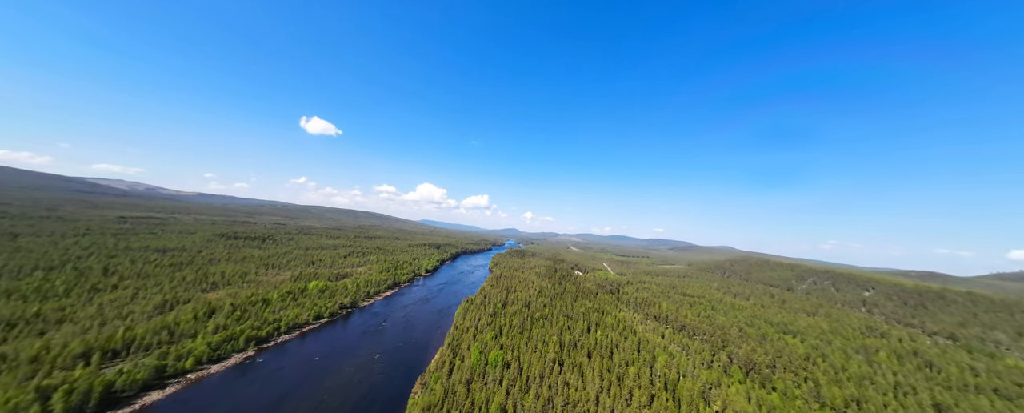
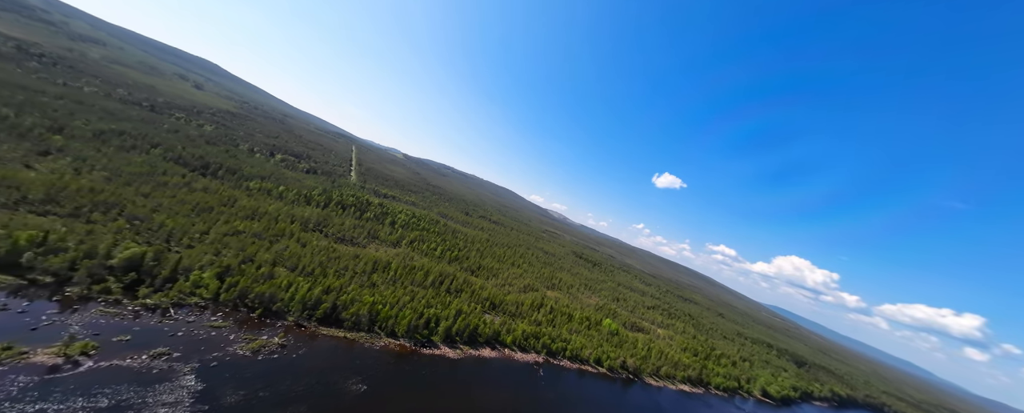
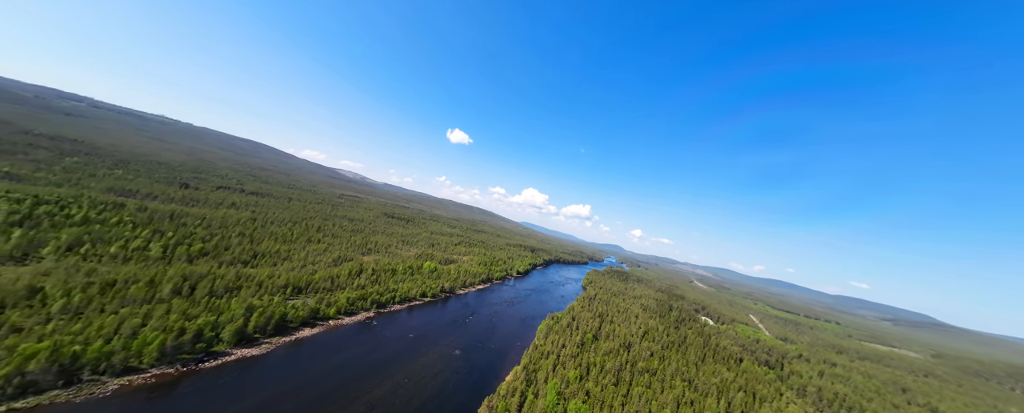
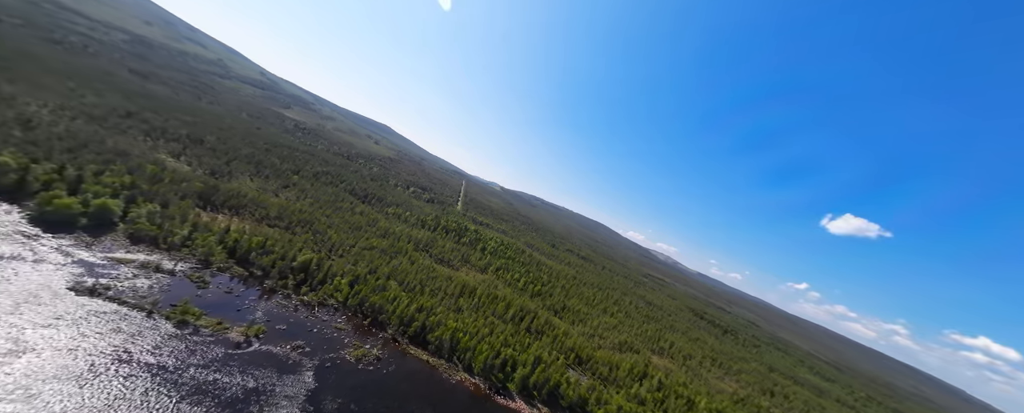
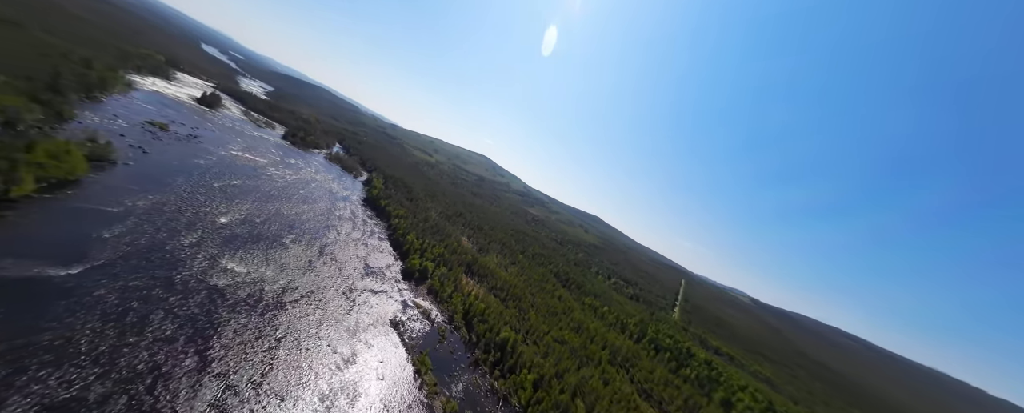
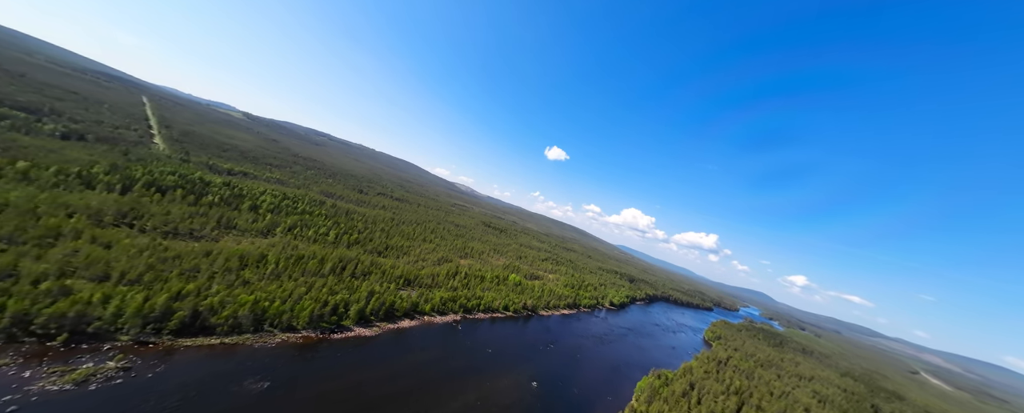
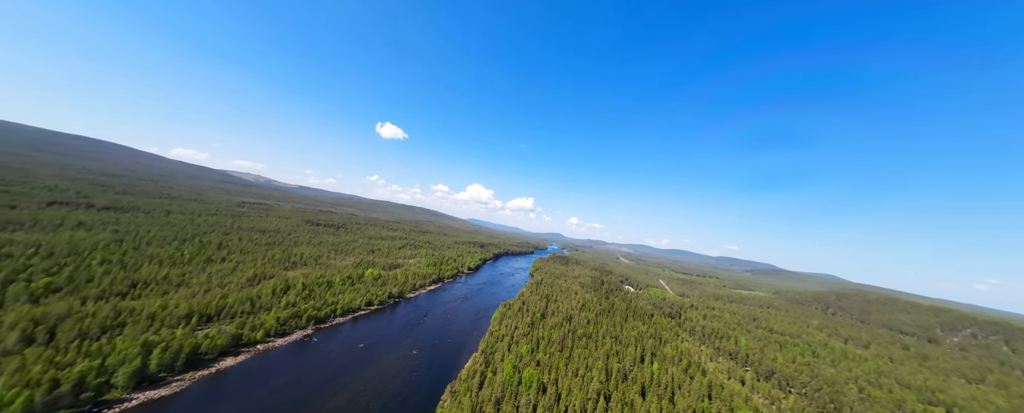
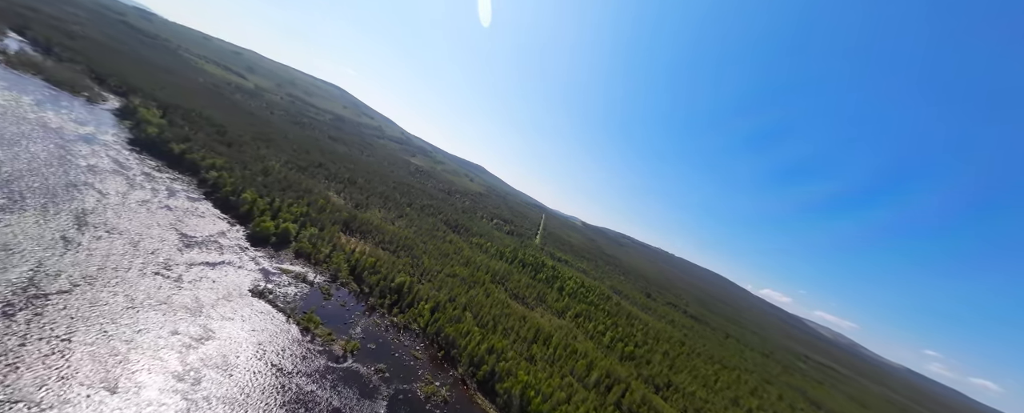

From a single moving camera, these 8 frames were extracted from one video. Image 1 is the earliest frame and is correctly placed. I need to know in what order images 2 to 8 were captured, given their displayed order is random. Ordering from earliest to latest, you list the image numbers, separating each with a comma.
7, 3, 6, 2, 4, 8, 5
